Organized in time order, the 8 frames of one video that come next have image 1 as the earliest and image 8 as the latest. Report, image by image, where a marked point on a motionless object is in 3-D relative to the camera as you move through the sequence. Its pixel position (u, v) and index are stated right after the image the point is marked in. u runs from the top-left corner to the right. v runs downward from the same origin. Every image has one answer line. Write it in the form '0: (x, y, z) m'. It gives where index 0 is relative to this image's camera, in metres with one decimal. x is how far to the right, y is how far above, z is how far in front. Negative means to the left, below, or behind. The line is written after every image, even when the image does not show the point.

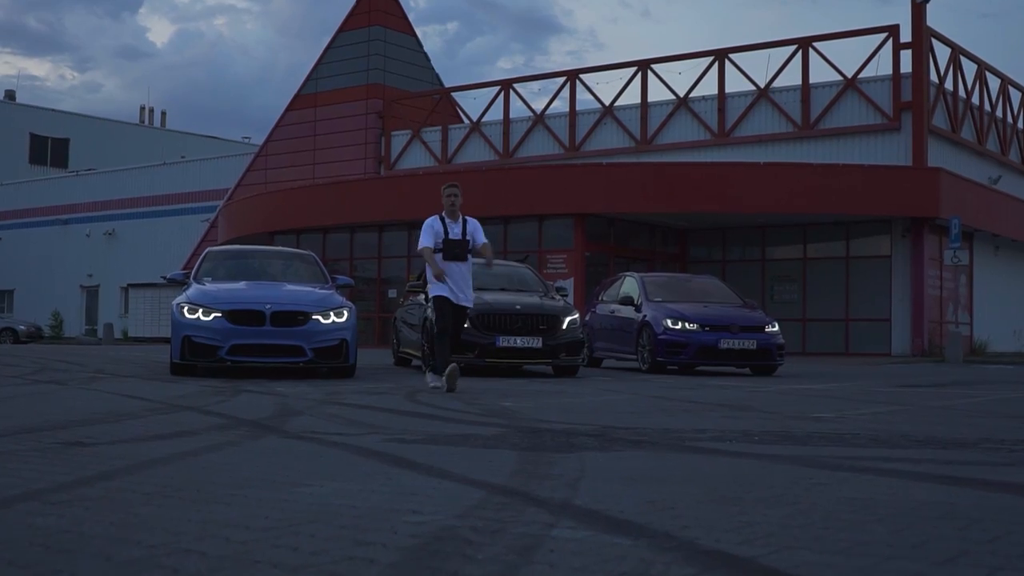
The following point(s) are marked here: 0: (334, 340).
0: (-1.8, -0.6, +13.8) m
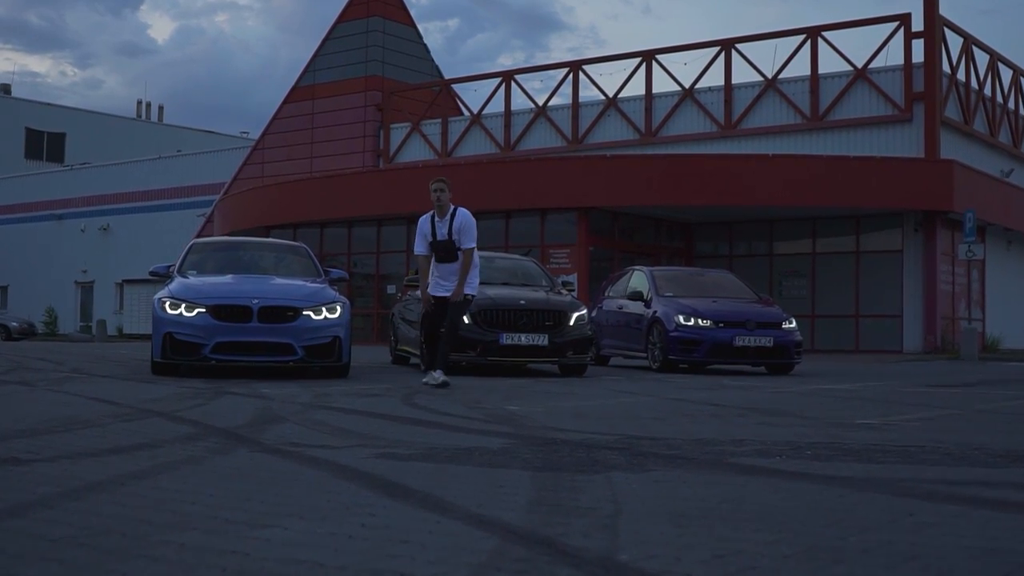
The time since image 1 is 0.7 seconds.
0: (-1.8, -0.5, +12.9) m
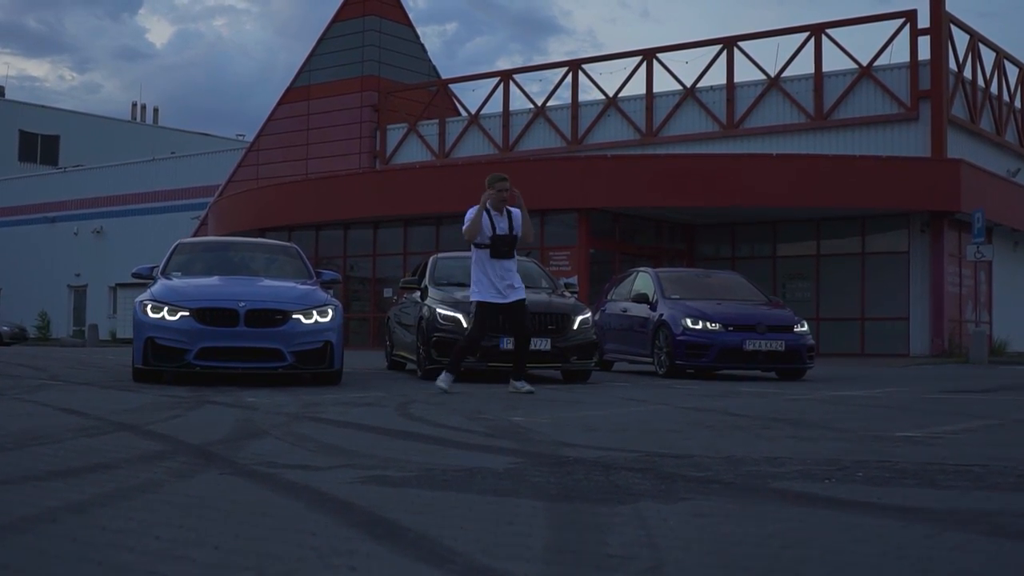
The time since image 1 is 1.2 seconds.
0: (-1.8, -0.5, +12.2) m
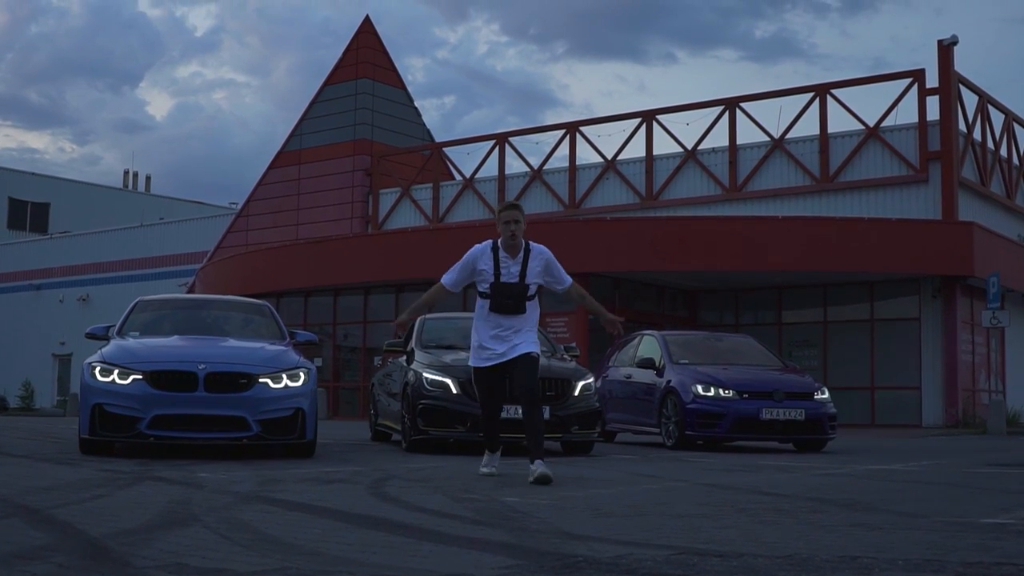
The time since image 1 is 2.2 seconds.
0: (-1.8, -1.0, +10.9) m
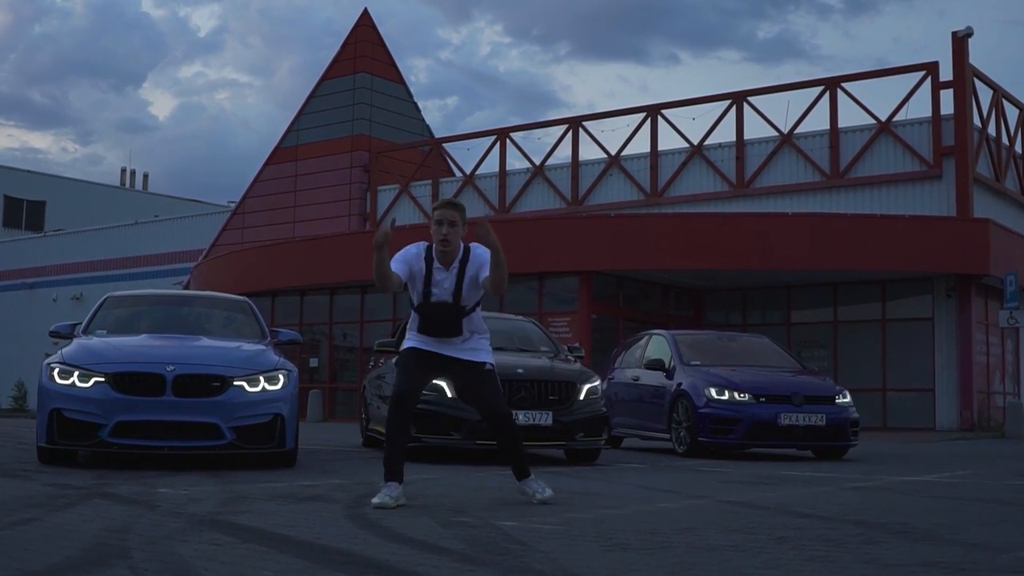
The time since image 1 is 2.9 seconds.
0: (-1.8, -1.0, +9.9) m
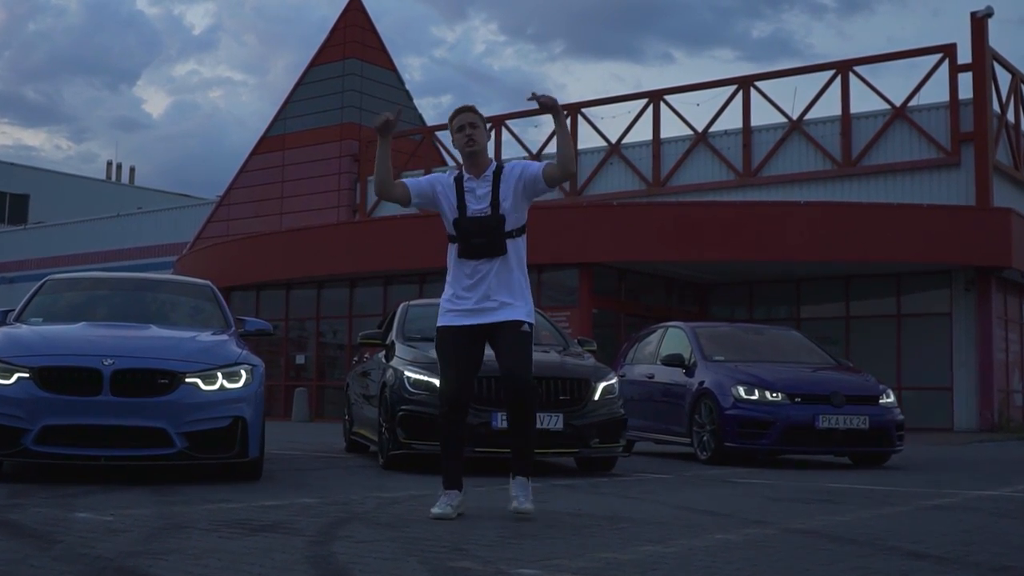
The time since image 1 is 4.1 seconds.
0: (-1.8, -0.8, +8.3) m
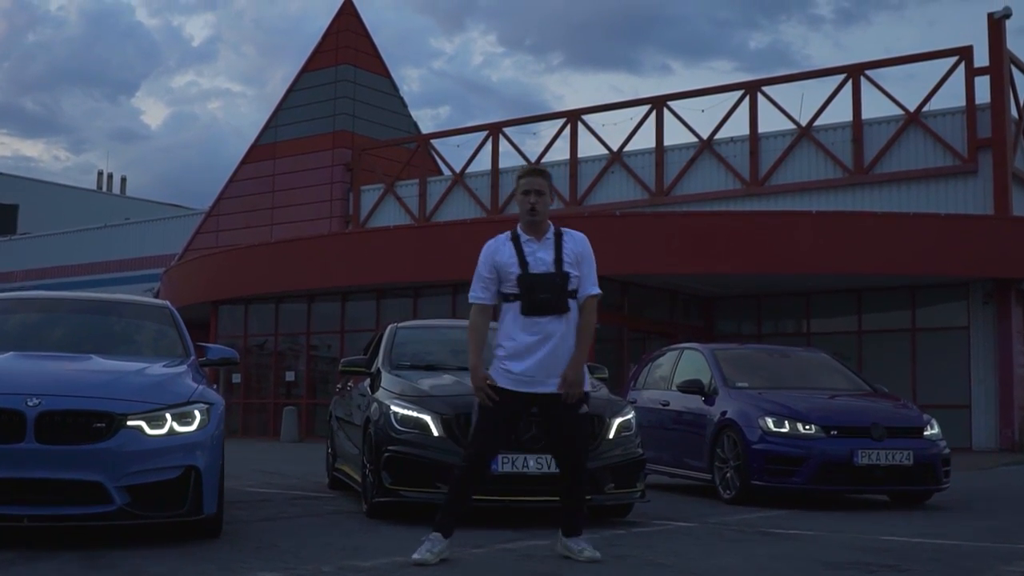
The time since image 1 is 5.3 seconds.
0: (-1.8, -1.0, +7.0) m
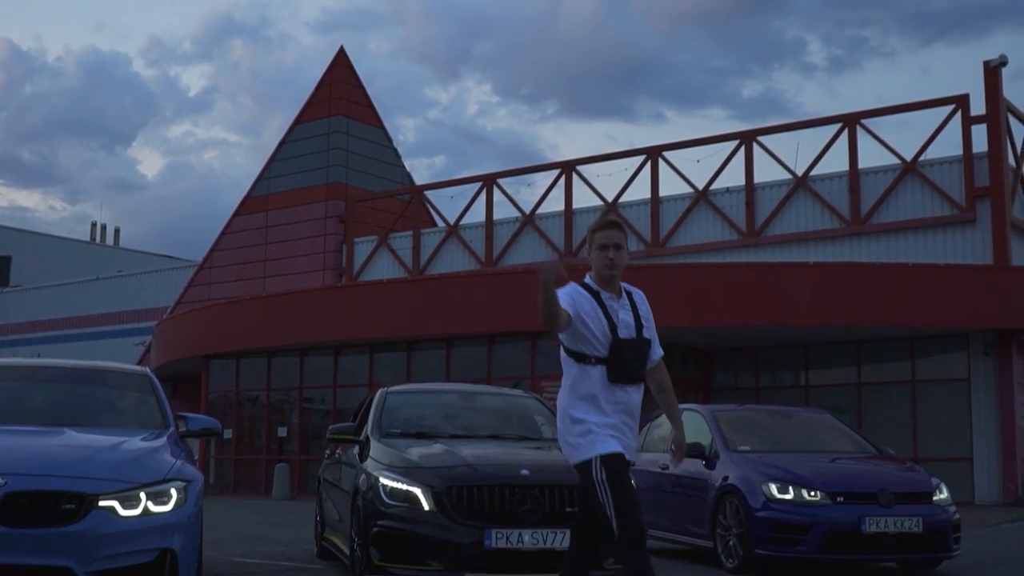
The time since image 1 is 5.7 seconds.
0: (-1.8, -1.3, +6.6) m
